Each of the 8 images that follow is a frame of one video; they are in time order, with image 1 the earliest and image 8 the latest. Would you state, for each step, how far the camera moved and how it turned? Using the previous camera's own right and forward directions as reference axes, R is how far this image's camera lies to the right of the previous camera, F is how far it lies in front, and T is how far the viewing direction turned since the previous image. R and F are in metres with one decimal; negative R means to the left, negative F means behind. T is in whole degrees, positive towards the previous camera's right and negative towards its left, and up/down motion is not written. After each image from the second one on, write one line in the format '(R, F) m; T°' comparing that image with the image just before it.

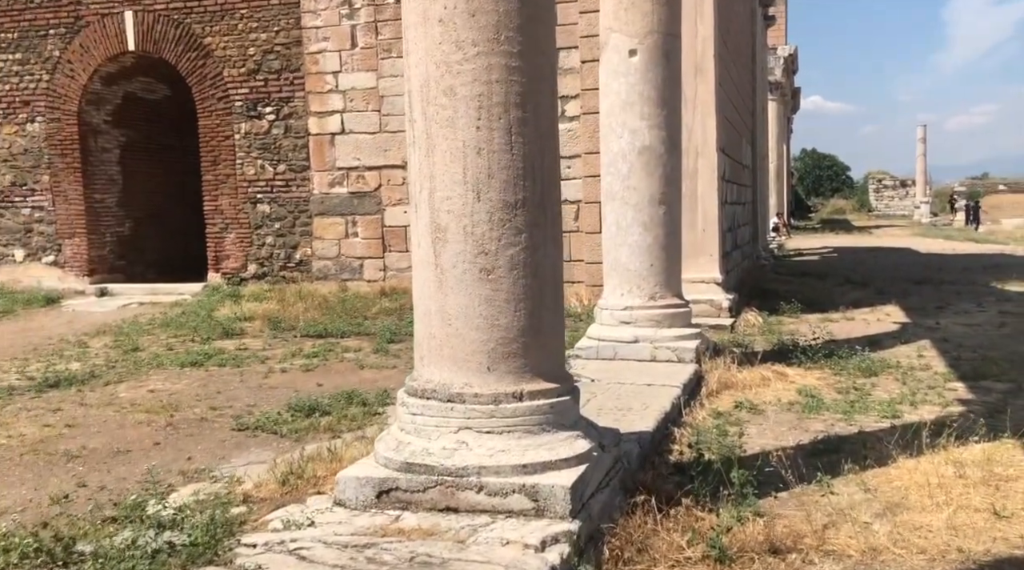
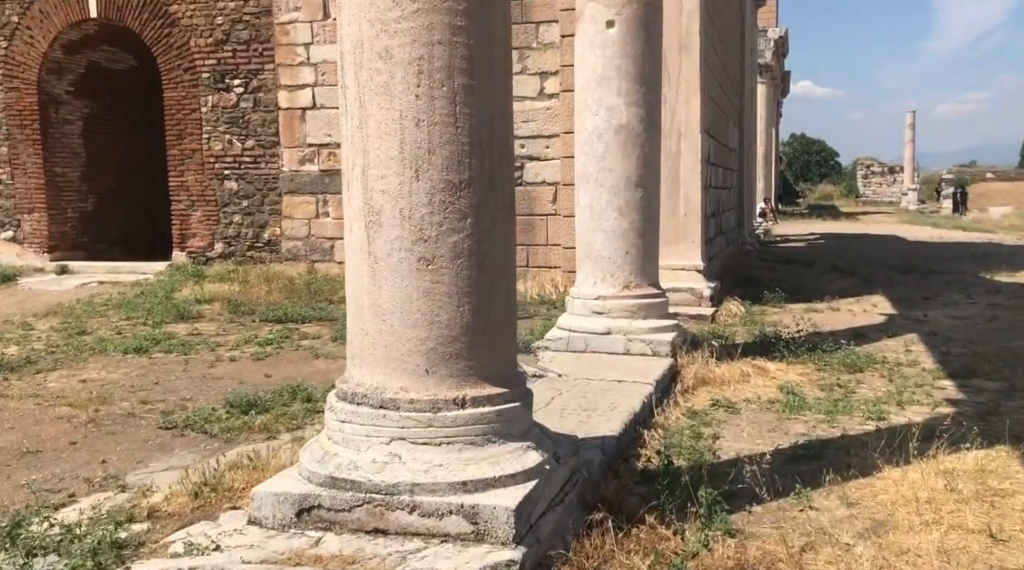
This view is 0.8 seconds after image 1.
(+0.1, +0.4) m; +1°
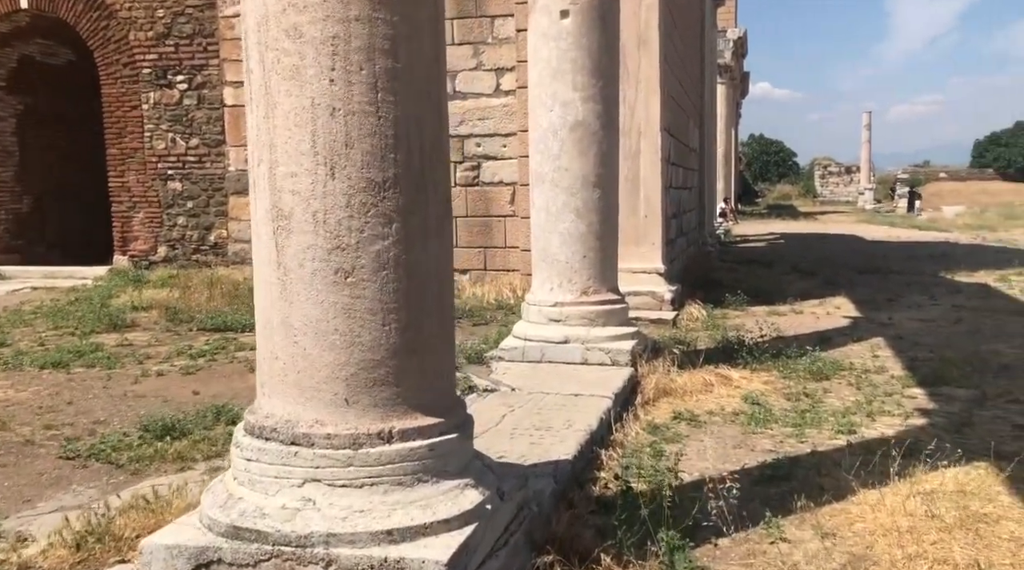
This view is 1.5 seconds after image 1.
(+0.1, +0.4) m; +2°
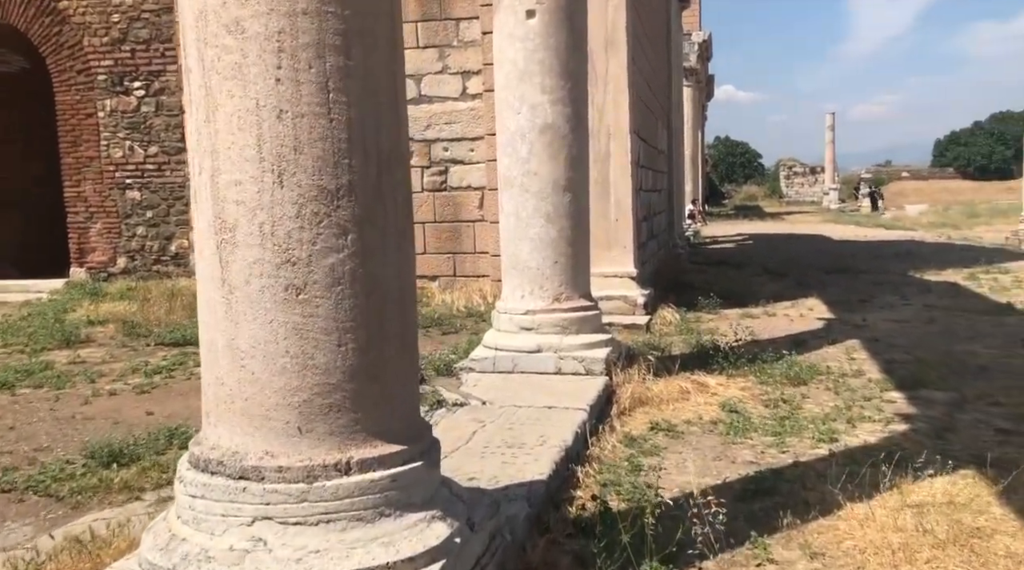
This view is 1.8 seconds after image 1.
(0.0, +0.2) m; +2°
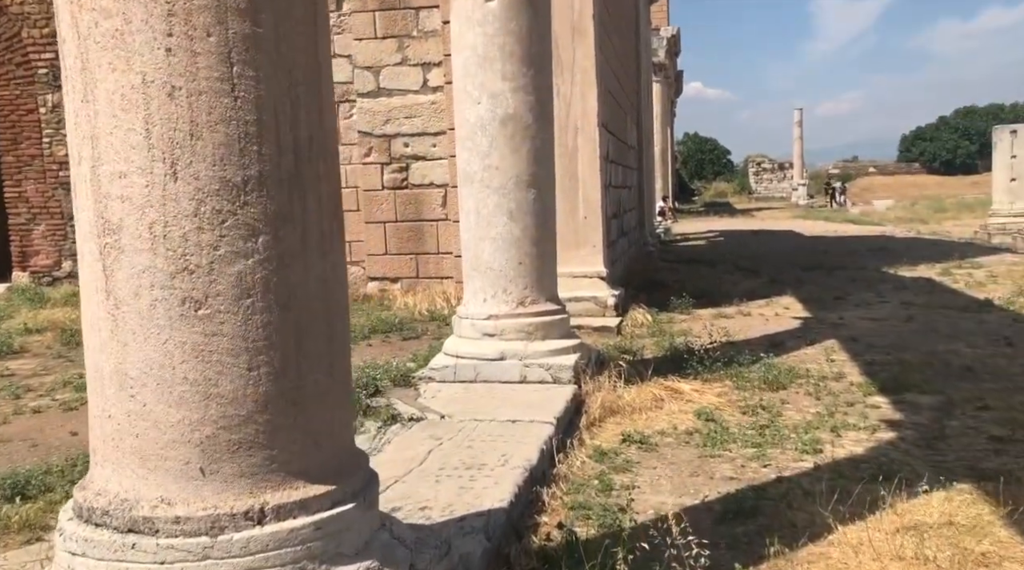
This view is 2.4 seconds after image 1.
(+0.1, +0.4) m; +2°
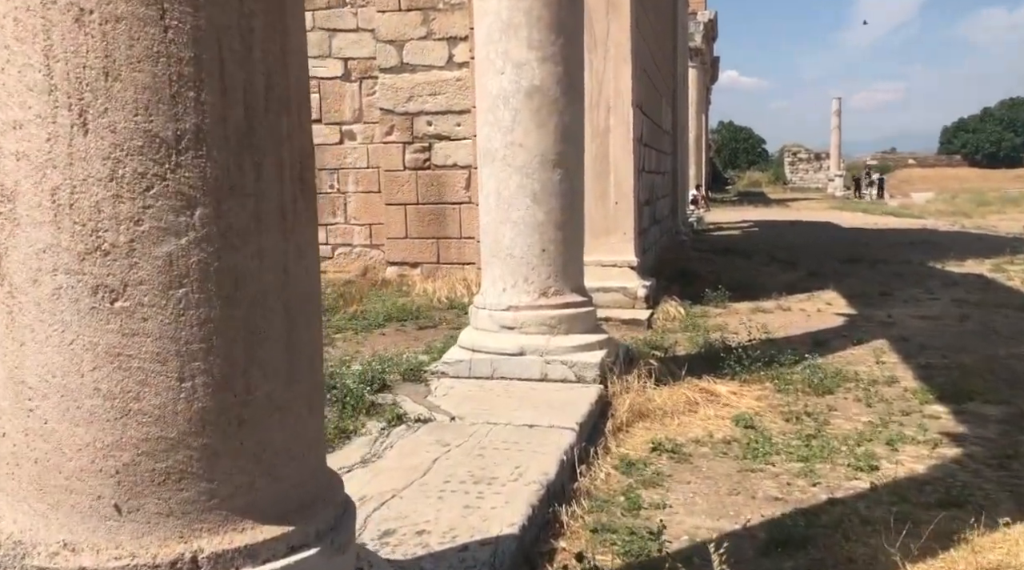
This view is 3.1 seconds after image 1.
(0.0, +0.4) m; -2°
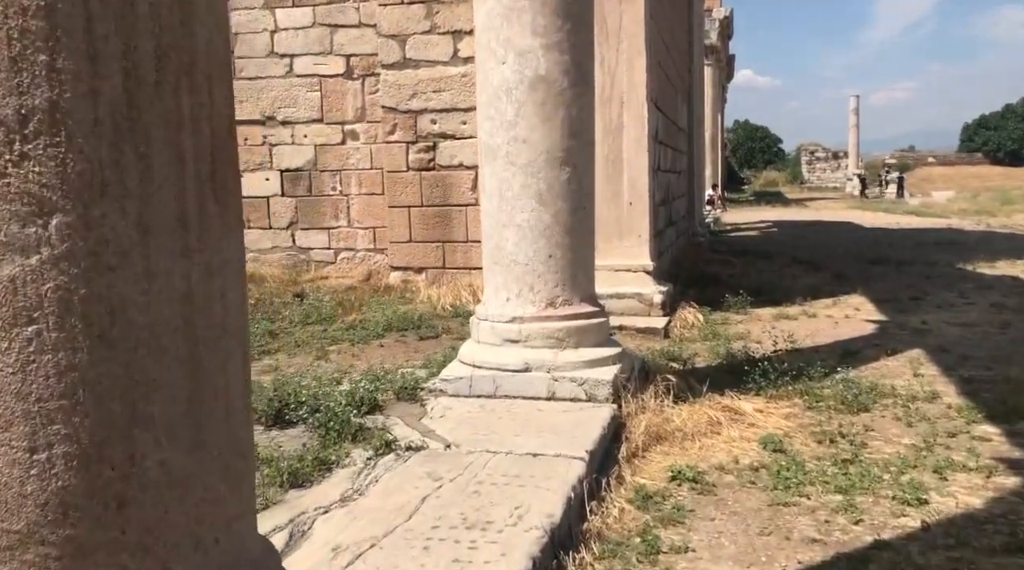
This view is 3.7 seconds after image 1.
(0.0, +0.4) m; -1°
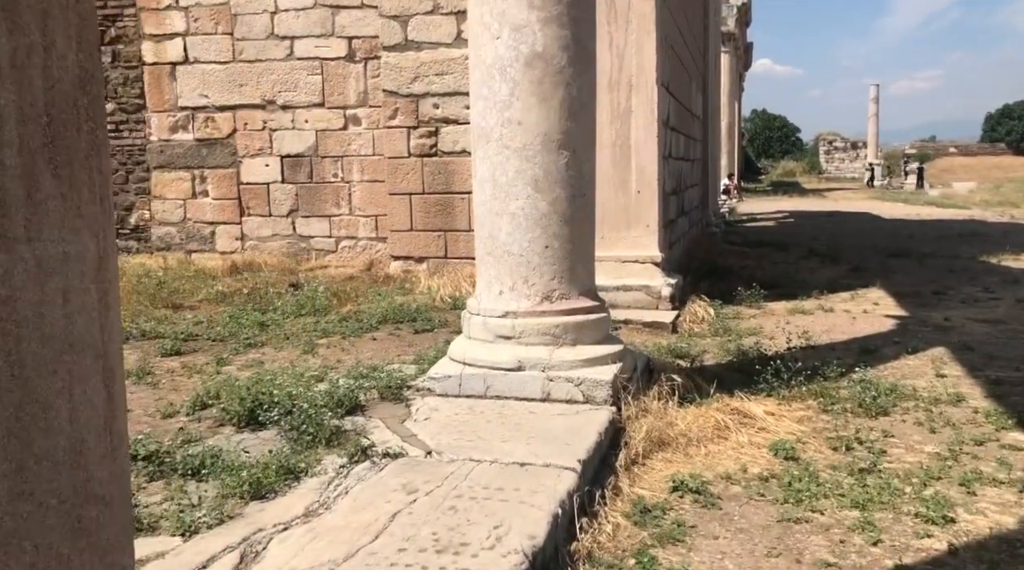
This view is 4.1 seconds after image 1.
(+0.1, +0.3) m; -1°
